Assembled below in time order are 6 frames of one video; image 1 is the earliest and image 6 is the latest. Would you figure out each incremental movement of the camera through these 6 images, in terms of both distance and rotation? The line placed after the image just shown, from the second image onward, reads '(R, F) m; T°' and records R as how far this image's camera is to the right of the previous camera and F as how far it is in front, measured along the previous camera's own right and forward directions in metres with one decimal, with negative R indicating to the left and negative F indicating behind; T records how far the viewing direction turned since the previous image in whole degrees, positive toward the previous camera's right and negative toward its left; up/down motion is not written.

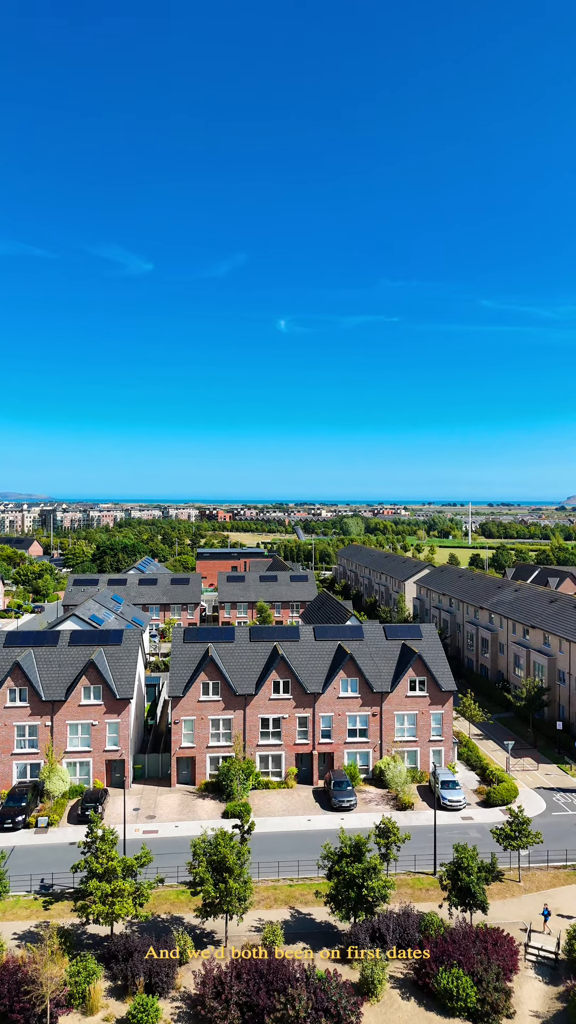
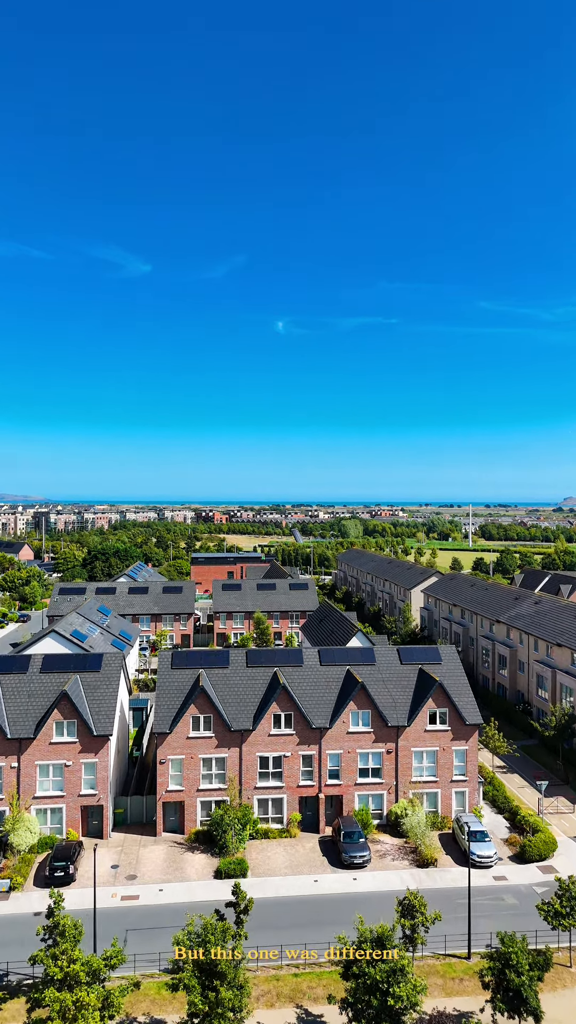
(-0.3, +4.5) m; 0°
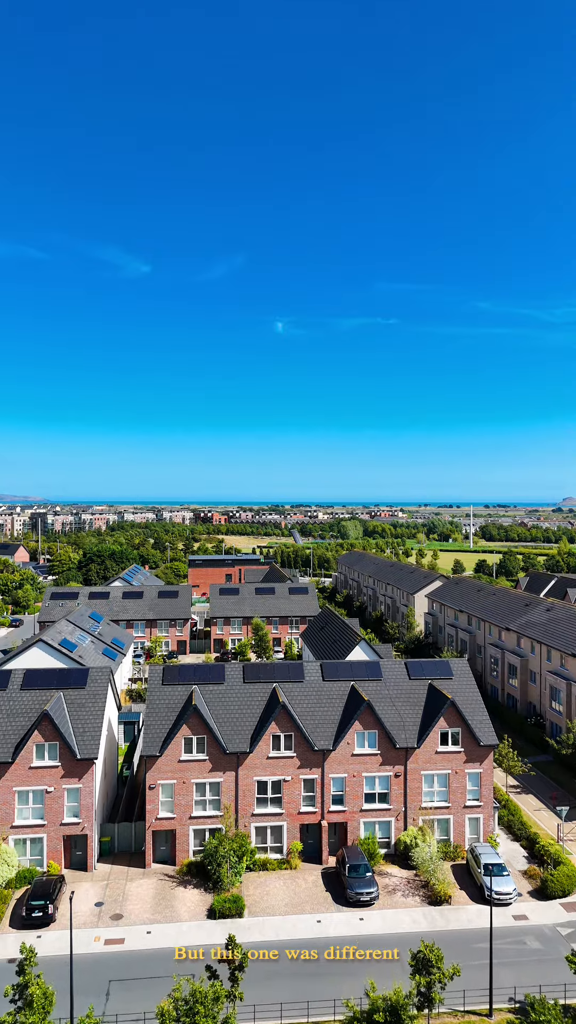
(0.0, +2.4) m; 0°
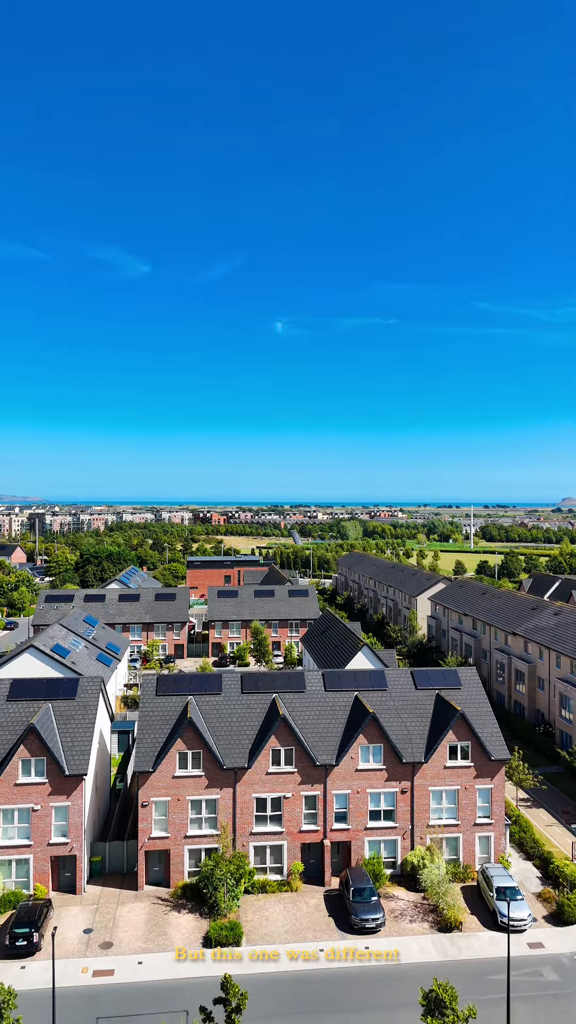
(-0.1, +1.5) m; 0°
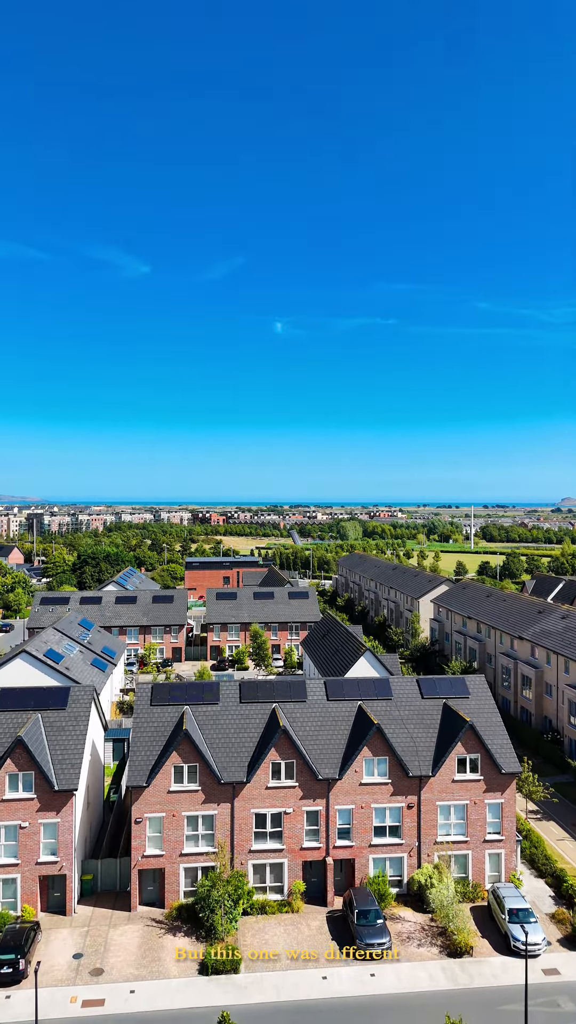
(-0.1, +1.3) m; 0°
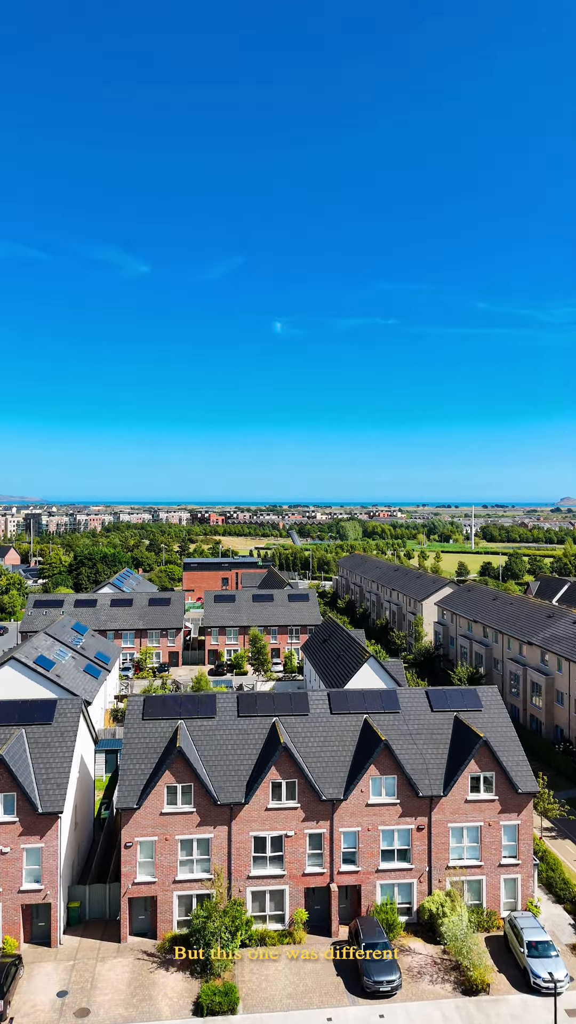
(-0.1, +1.8) m; 0°
